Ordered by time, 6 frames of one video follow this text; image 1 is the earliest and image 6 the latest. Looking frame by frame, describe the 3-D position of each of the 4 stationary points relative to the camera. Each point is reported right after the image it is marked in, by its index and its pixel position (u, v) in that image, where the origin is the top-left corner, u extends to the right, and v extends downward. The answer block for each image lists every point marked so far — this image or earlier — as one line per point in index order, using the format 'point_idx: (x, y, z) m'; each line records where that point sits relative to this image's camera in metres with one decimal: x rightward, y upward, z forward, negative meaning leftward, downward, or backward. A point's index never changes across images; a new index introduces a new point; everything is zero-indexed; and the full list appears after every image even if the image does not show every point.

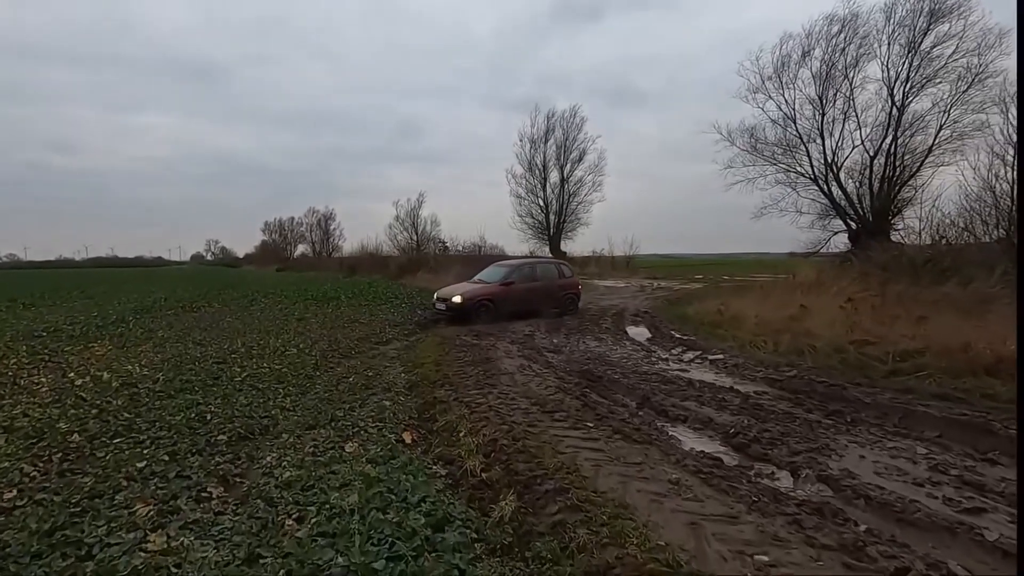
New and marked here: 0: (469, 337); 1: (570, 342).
0: (-1.0, -1.2, +12.7) m
1: (+1.3, -1.2, +12.2) m
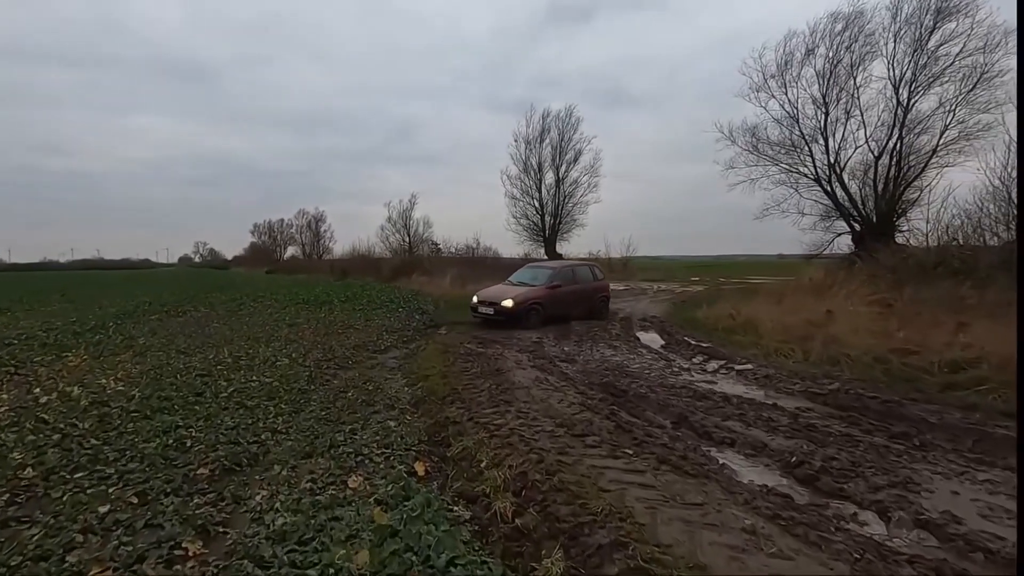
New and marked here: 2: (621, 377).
0: (-0.8, -1.3, +11.9) m
1: (+1.5, -1.3, +11.4) m
2: (+1.8, -1.4, +8.8) m
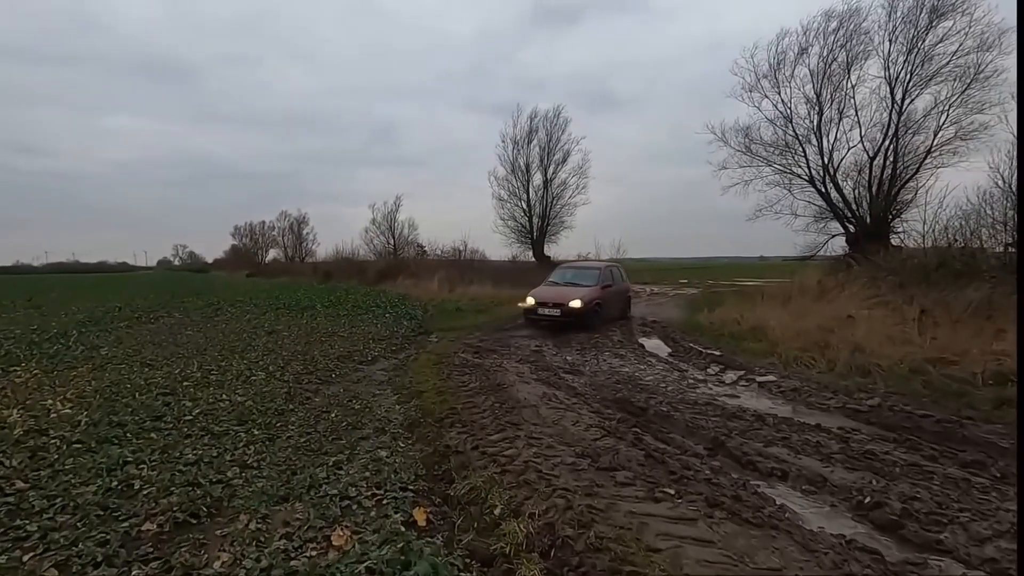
0: (-0.9, -1.4, +11.0) m
1: (+1.5, -1.4, +10.5) m
2: (+1.8, -1.5, +7.9) m
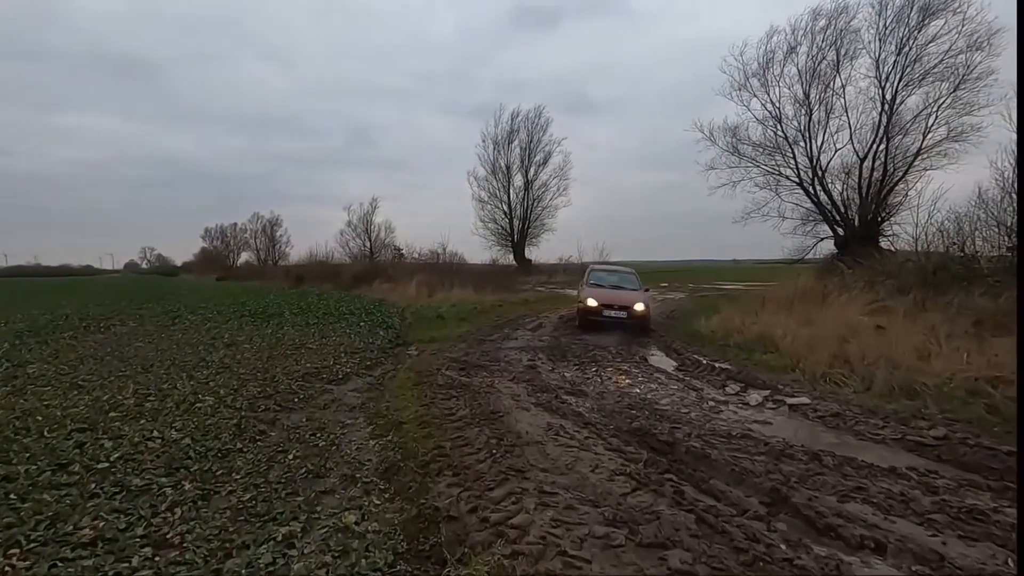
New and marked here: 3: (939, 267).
0: (-1.0, -1.5, +9.7) m
1: (+1.3, -1.5, +9.3) m
2: (+1.8, -1.6, +6.7) m
3: (+15.3, +0.8, +19.4) m
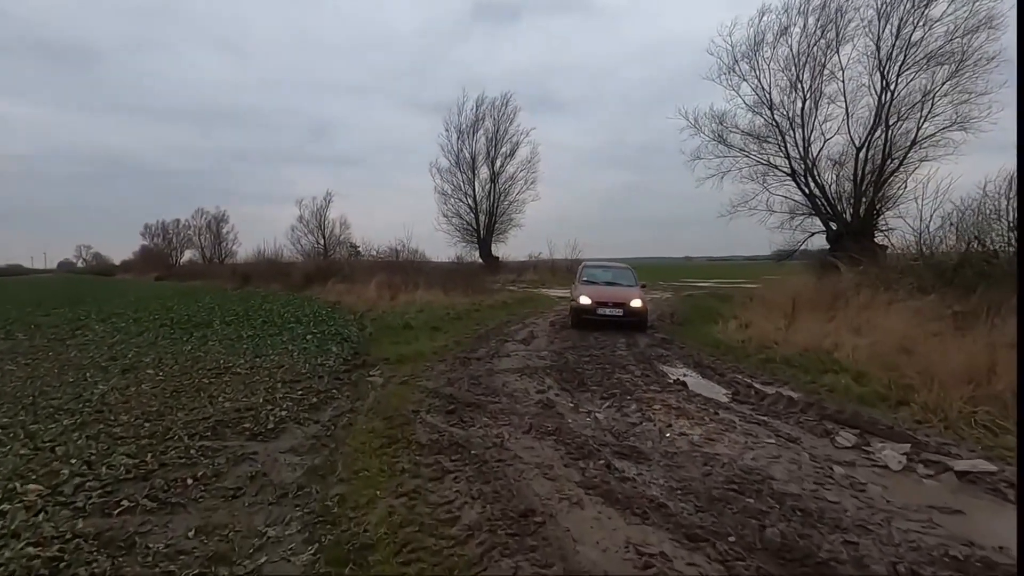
0: (-0.9, -1.6, +6.7) m
1: (+1.5, -1.6, +6.5) m
2: (+2.1, -1.7, +4.0) m
3: (+14.7, +0.8, +17.7) m
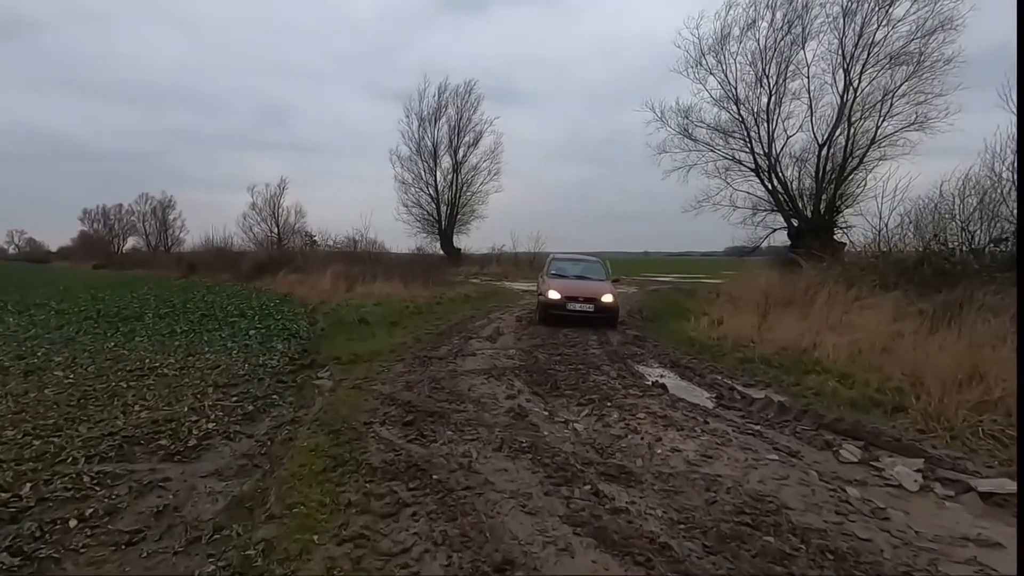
0: (-1.2, -1.5, +5.8) m
1: (+1.1, -1.6, +5.8) m
2: (+2.0, -1.7, +3.3) m
3: (+13.5, +0.9, +17.8) m
